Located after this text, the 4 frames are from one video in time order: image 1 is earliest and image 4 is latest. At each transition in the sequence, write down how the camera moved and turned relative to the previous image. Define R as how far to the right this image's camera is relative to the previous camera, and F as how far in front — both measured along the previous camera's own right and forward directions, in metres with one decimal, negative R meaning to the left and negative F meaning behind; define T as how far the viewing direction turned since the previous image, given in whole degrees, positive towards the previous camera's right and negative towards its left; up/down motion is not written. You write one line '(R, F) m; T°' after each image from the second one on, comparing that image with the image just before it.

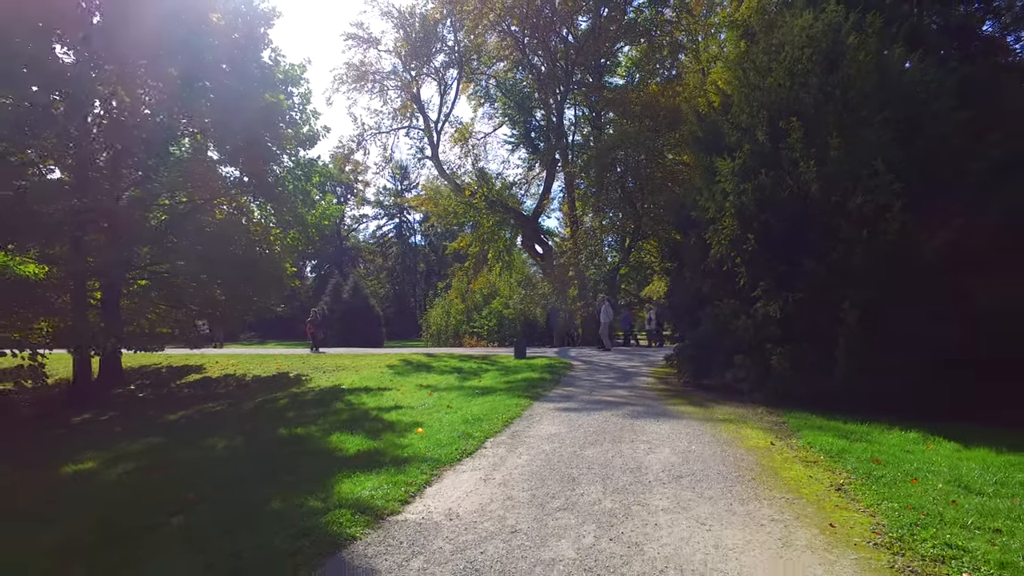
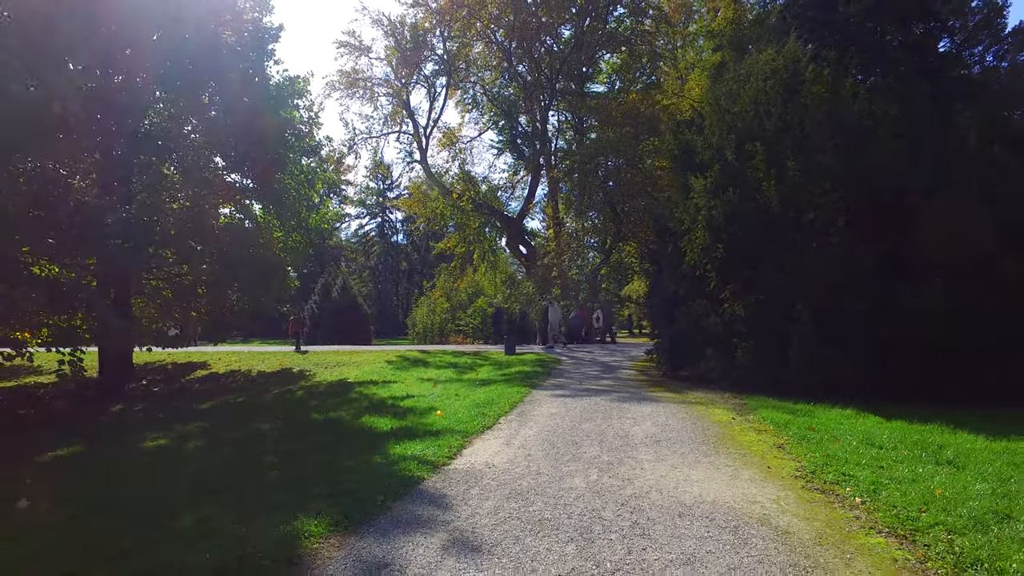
(-0.4, -1.5) m; +2°
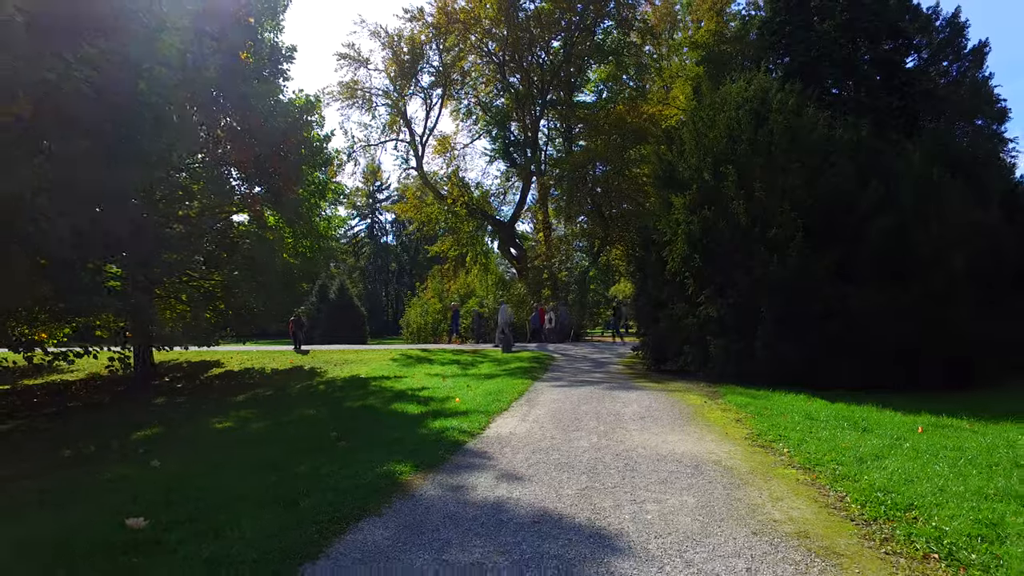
(-0.4, -1.8) m; +1°
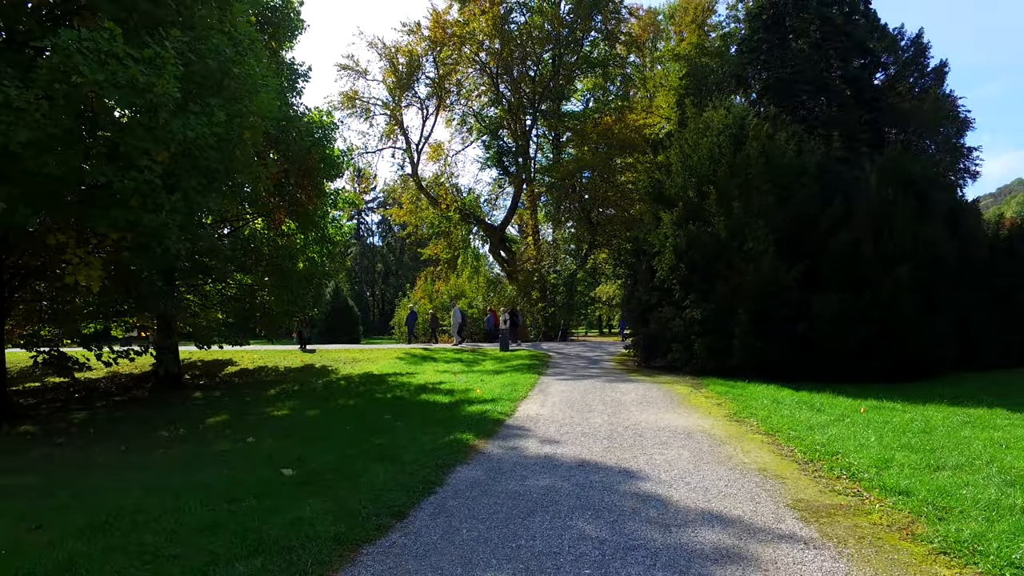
(-0.6, -1.9) m; +2°
